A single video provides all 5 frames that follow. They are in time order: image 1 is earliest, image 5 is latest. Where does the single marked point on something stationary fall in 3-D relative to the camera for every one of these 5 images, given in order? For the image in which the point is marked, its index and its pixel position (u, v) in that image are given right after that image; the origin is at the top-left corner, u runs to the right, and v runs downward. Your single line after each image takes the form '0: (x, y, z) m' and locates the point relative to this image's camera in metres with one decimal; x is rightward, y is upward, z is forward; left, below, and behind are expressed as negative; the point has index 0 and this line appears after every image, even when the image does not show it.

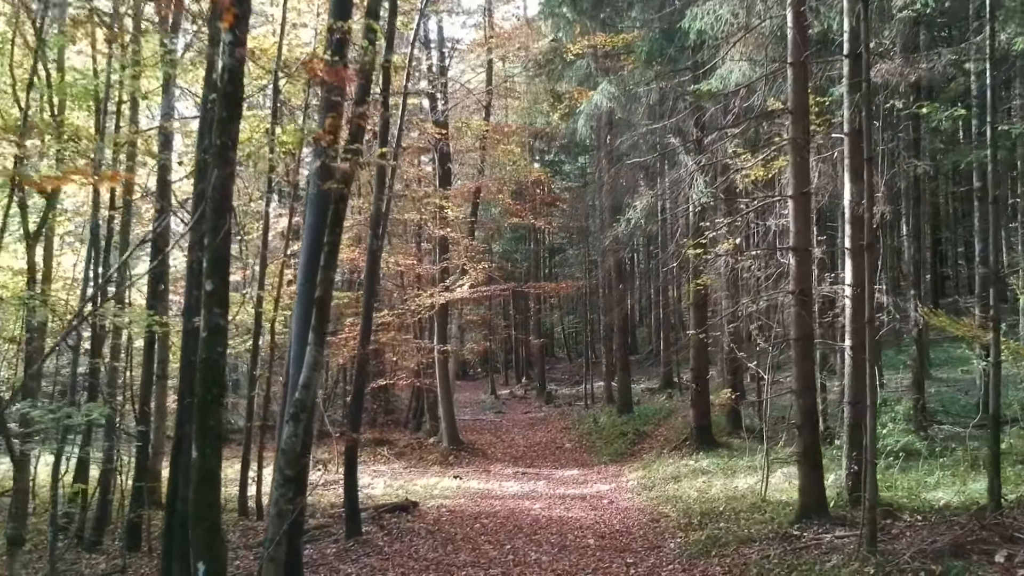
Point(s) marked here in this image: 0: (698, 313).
0: (+4.4, -0.5, +16.1) m
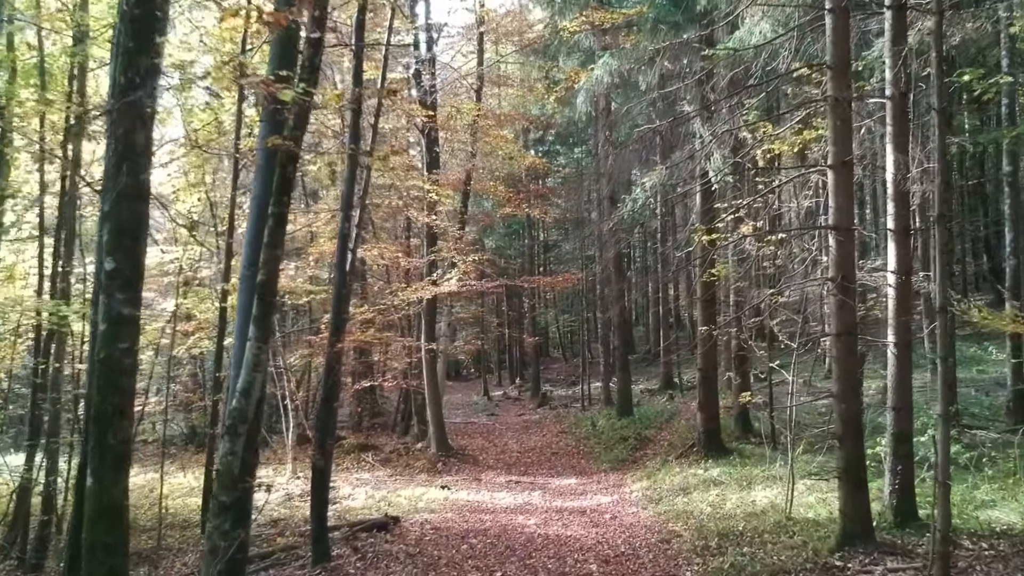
0: (+4.2, -0.4, +14.8) m
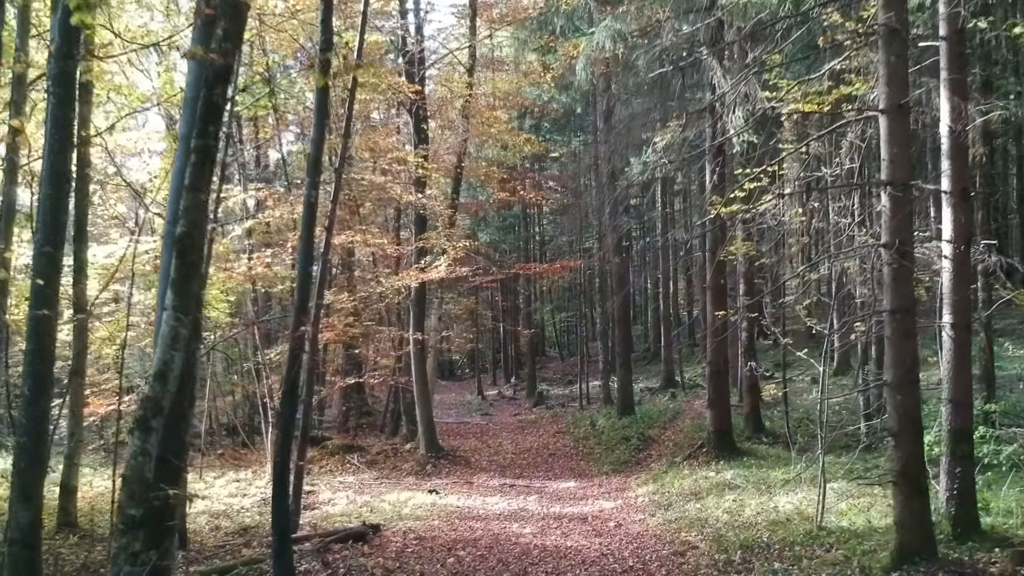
0: (+4.1, -0.1, +13.6) m
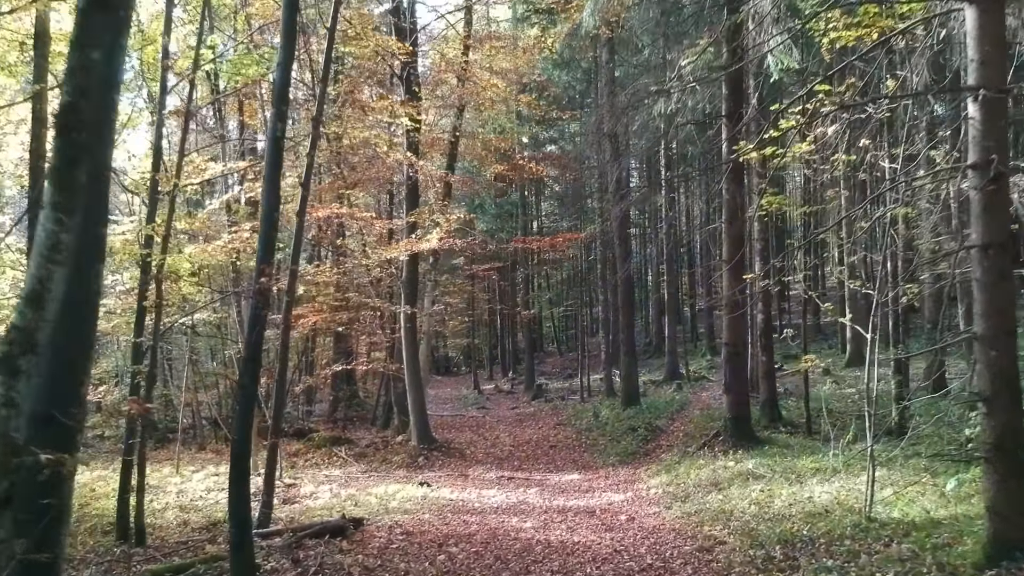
0: (+4.1, +0.3, +12.5) m
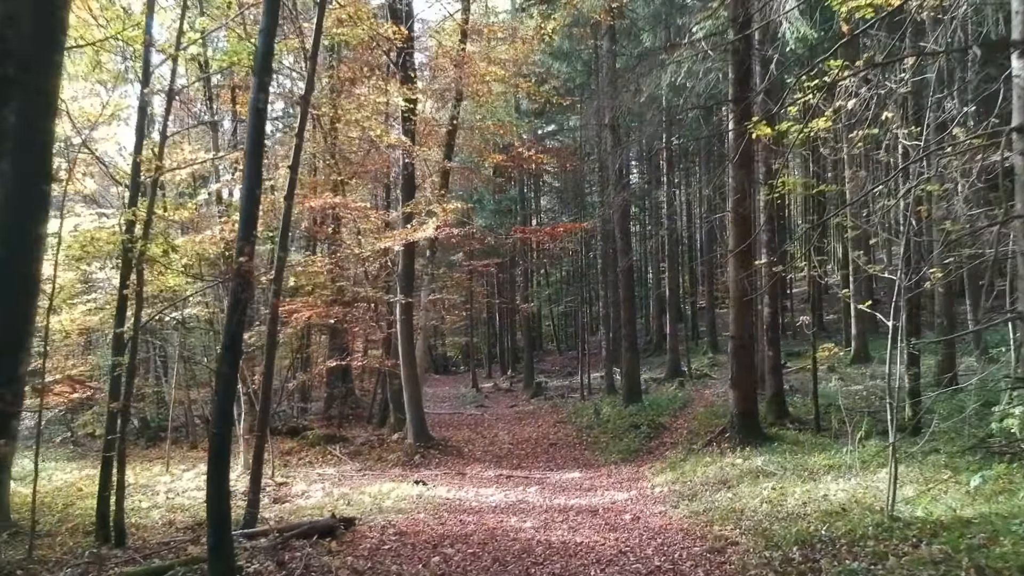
0: (+4.1, +0.5, +12.1) m
